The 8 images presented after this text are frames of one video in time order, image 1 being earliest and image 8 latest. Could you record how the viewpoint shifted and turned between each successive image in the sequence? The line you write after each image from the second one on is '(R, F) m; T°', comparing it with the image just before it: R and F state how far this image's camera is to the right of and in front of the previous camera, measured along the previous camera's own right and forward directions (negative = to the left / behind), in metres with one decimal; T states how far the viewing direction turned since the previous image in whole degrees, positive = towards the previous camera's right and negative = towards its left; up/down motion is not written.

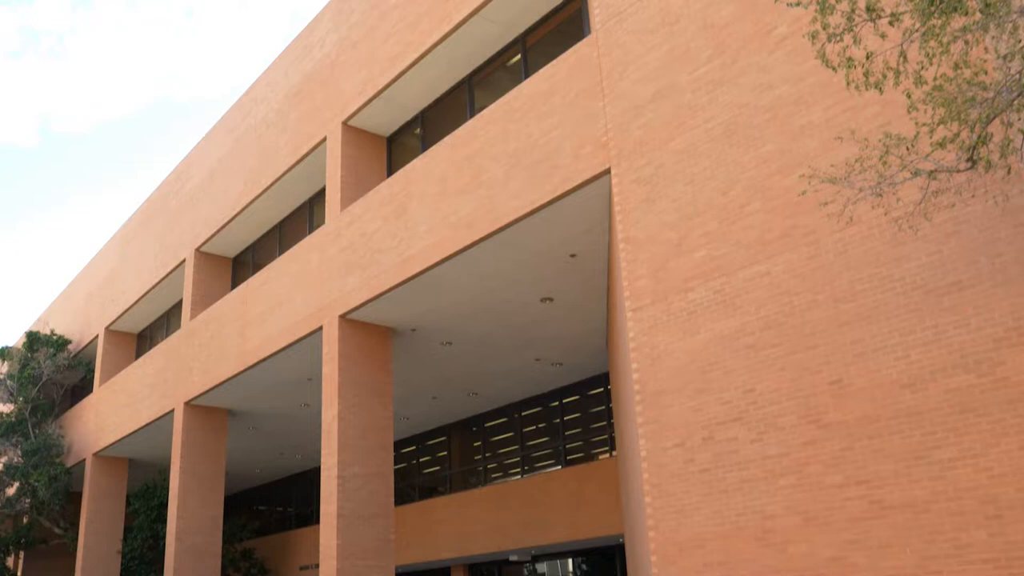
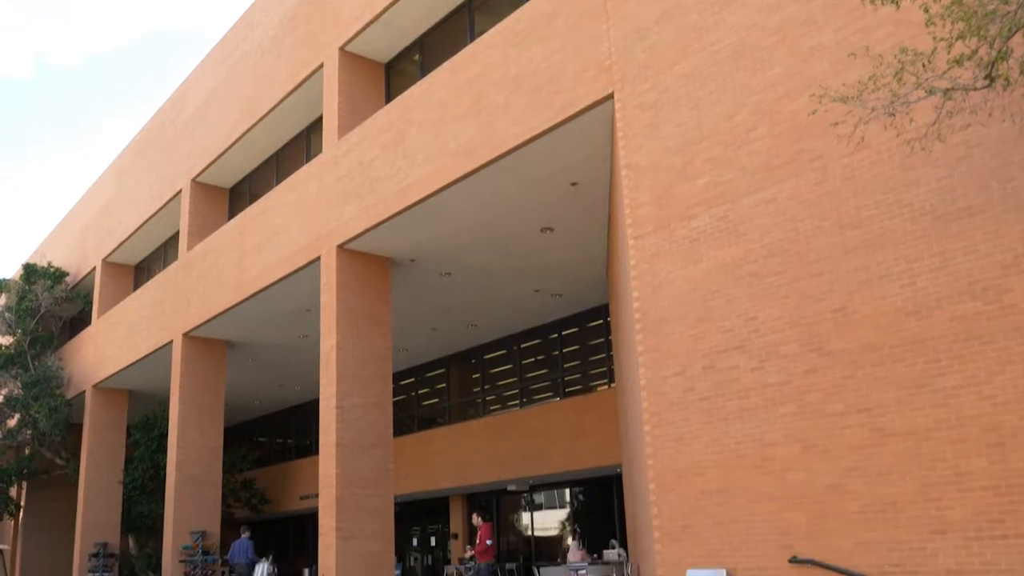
(0.0, +0.2) m; 0°
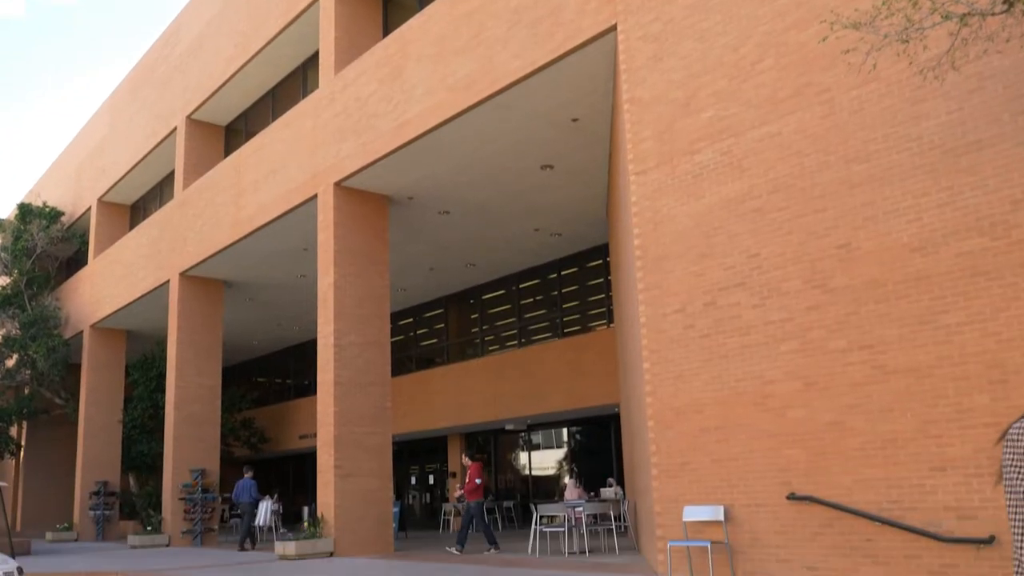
(0.0, +0.2) m; 0°
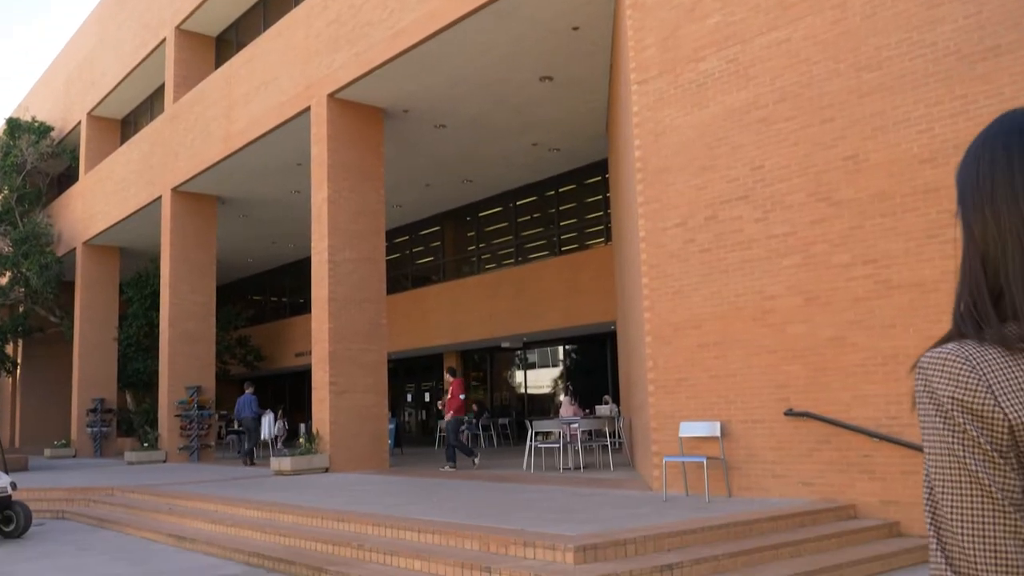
(0.0, +0.3) m; 0°
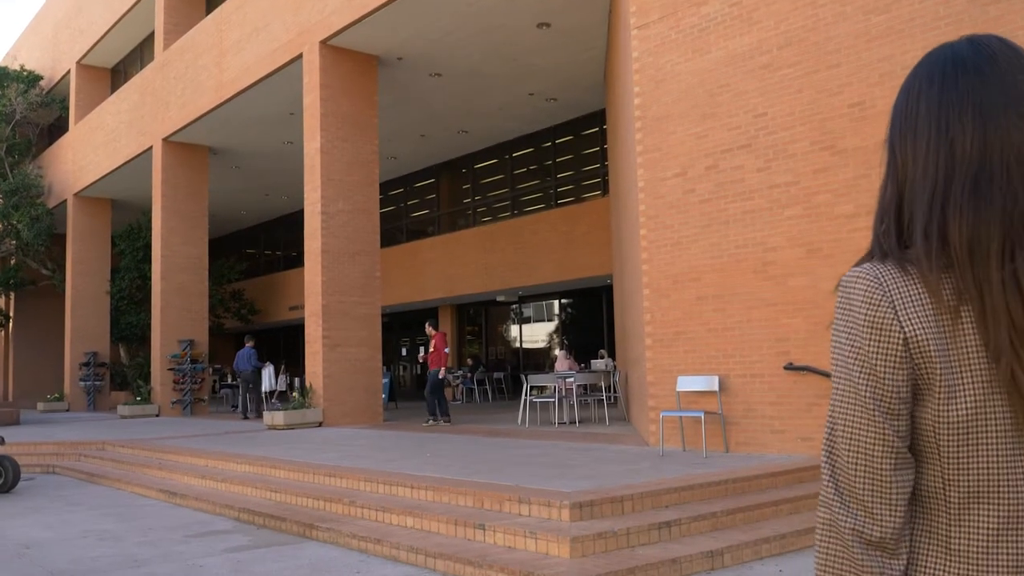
(0.0, +0.2) m; 0°
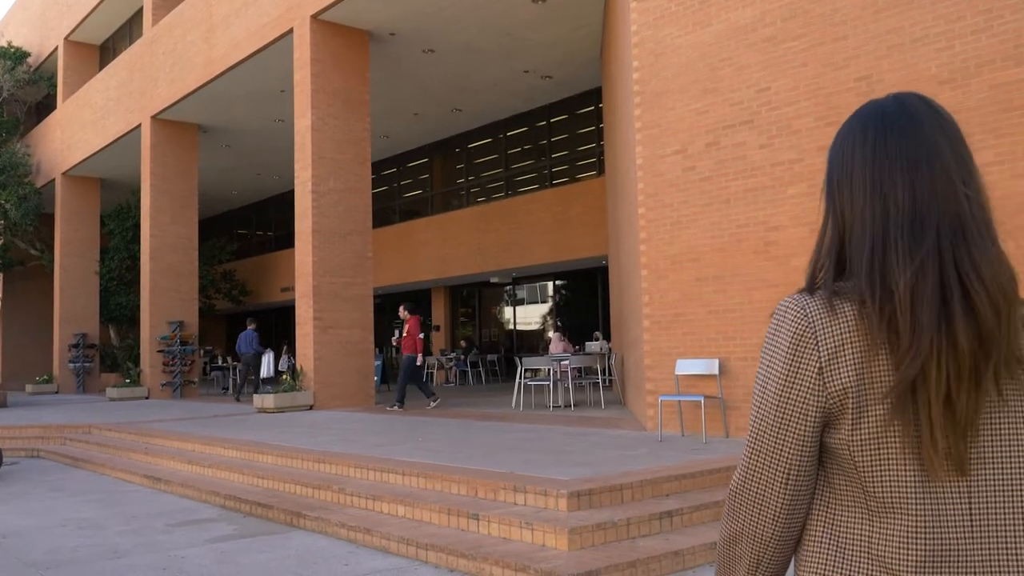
(0.0, +0.2) m; 0°
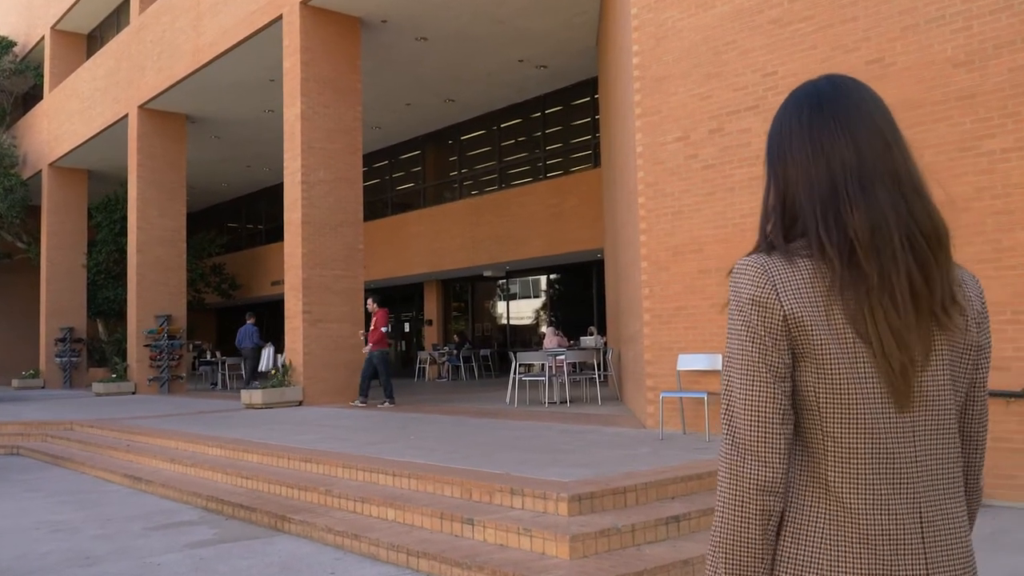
(0.0, +0.3) m; 0°
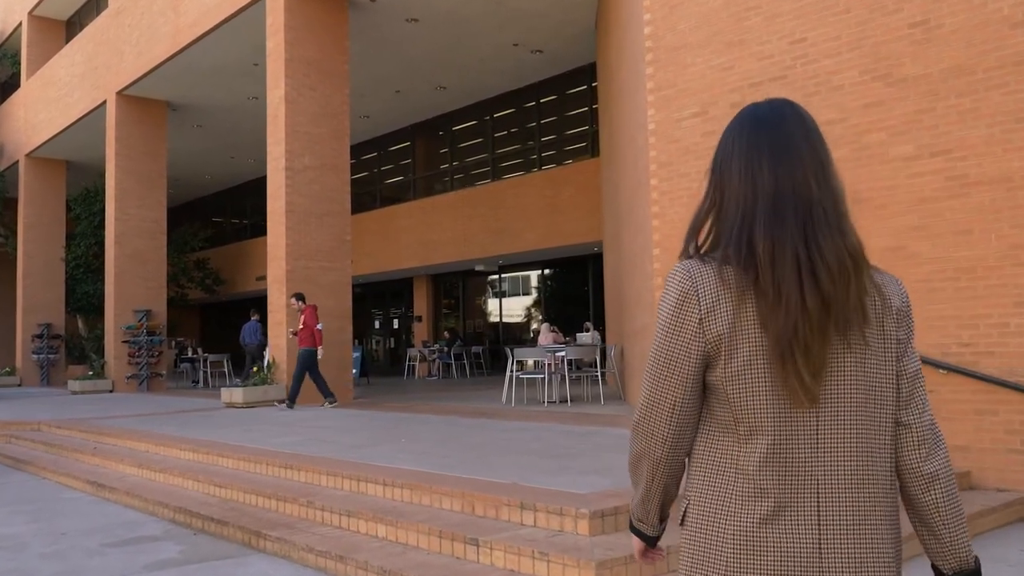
(-0.1, +0.7) m; +1°
